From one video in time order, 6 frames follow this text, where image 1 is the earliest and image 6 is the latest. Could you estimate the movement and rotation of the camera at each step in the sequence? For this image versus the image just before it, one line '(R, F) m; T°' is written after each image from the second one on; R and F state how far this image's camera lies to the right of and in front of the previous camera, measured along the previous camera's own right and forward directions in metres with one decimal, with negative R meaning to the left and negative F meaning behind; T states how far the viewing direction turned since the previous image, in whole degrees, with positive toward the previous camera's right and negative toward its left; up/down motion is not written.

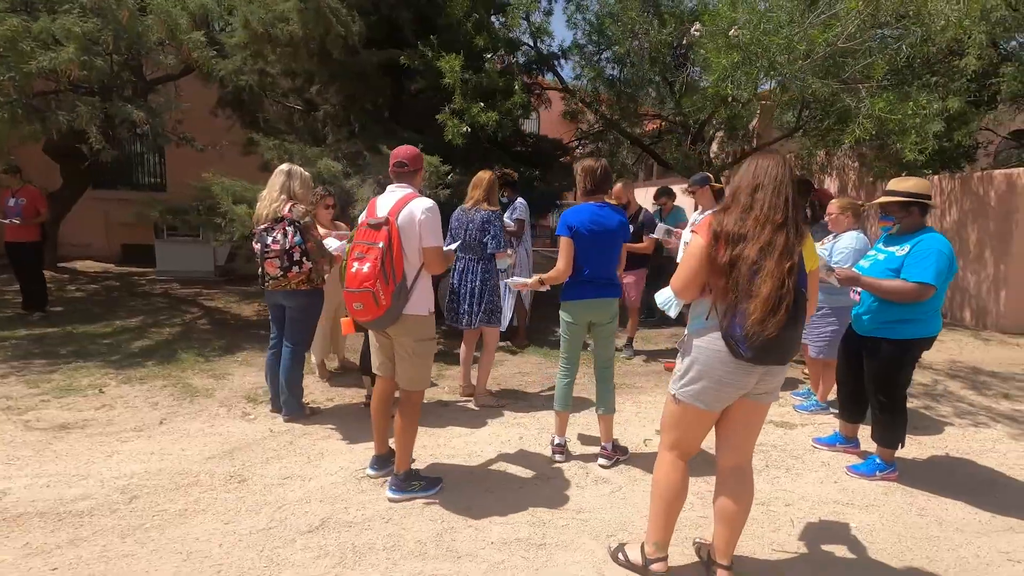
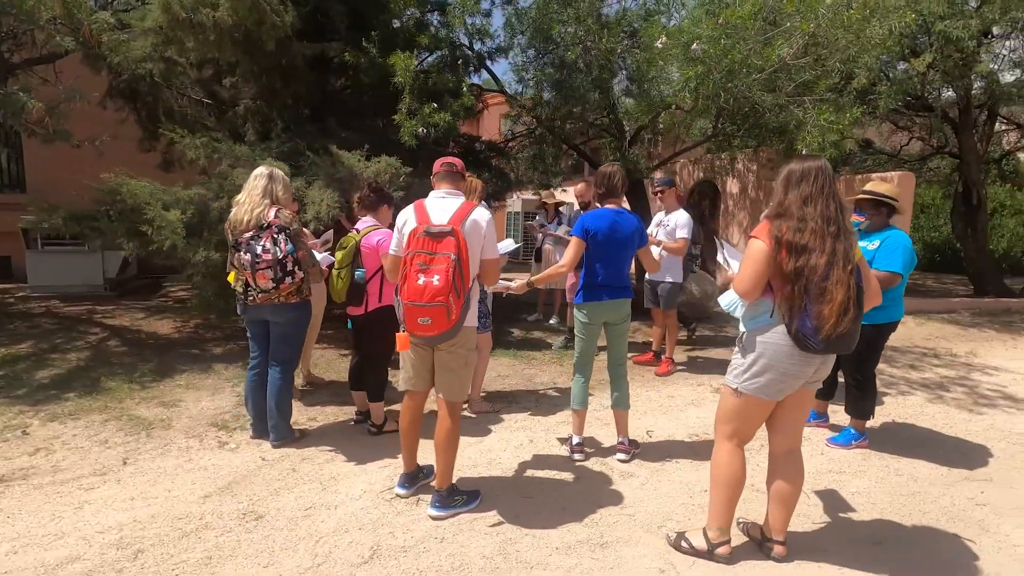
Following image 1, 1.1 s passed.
(-0.9, +0.1) m; +11°
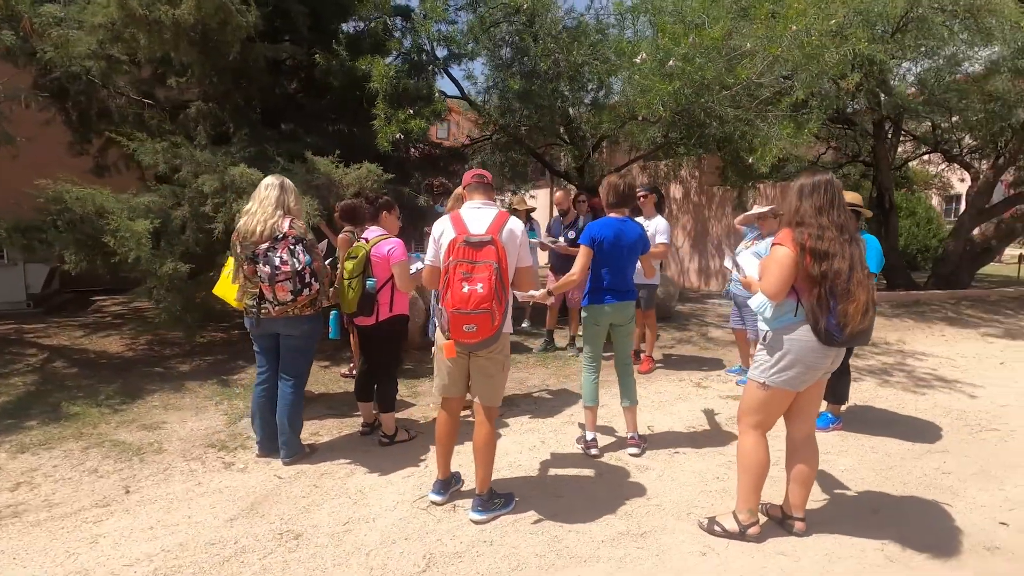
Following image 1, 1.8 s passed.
(-0.6, -0.1) m; +7°
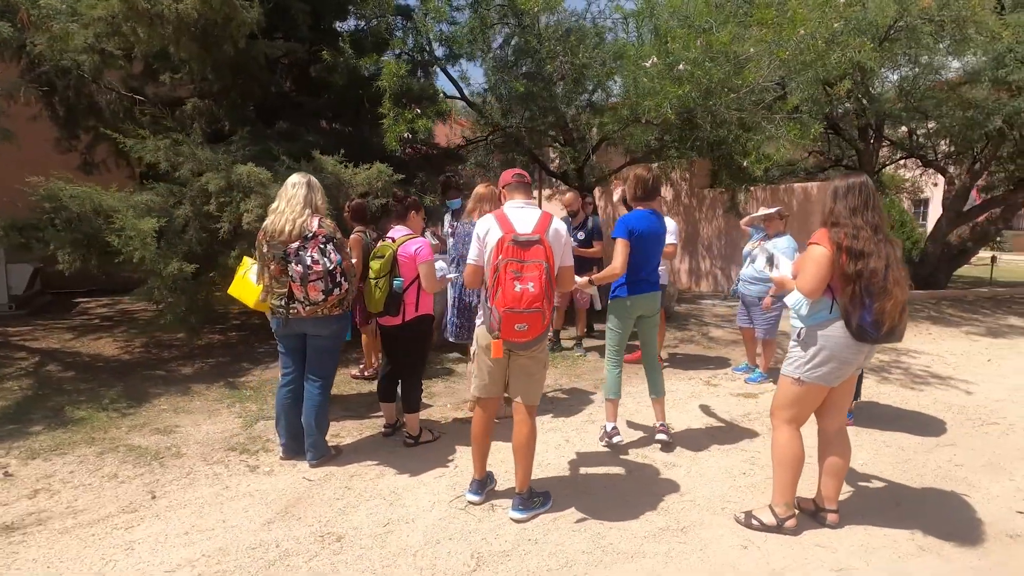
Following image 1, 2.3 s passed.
(-0.4, 0.0) m; +2°
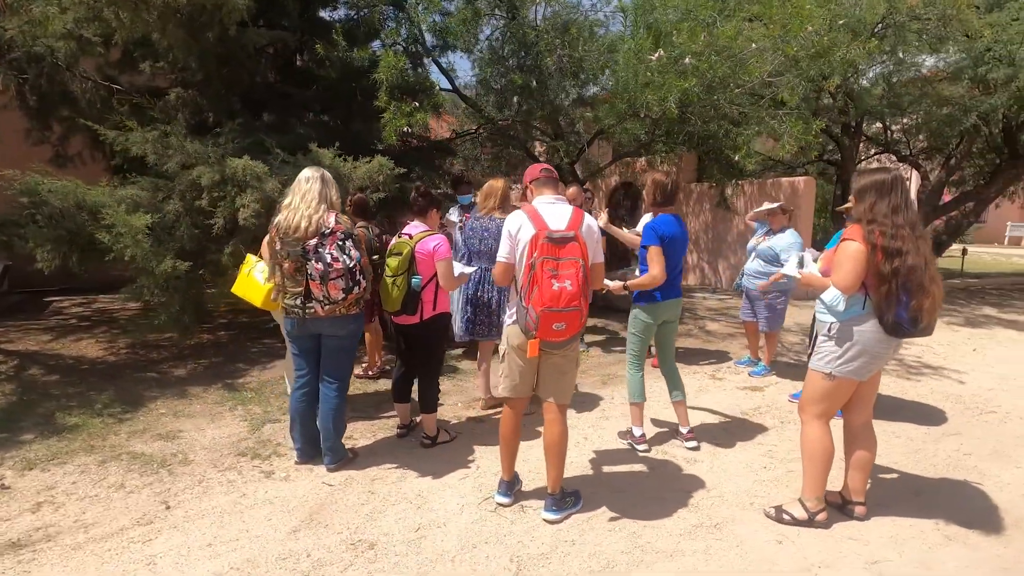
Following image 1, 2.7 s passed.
(-0.3, +0.1) m; +3°
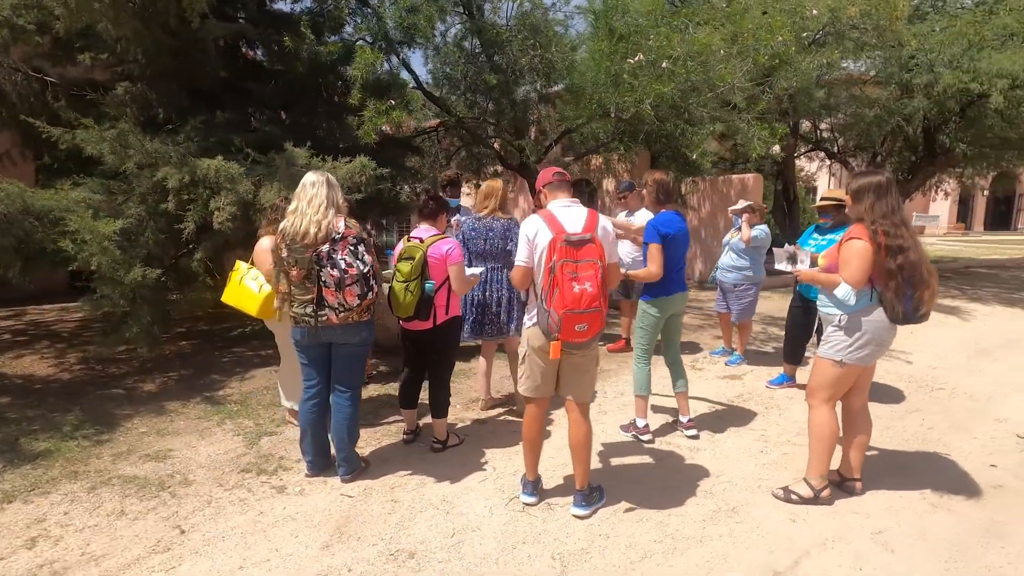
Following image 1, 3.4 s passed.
(-0.5, 0.0) m; +6°
